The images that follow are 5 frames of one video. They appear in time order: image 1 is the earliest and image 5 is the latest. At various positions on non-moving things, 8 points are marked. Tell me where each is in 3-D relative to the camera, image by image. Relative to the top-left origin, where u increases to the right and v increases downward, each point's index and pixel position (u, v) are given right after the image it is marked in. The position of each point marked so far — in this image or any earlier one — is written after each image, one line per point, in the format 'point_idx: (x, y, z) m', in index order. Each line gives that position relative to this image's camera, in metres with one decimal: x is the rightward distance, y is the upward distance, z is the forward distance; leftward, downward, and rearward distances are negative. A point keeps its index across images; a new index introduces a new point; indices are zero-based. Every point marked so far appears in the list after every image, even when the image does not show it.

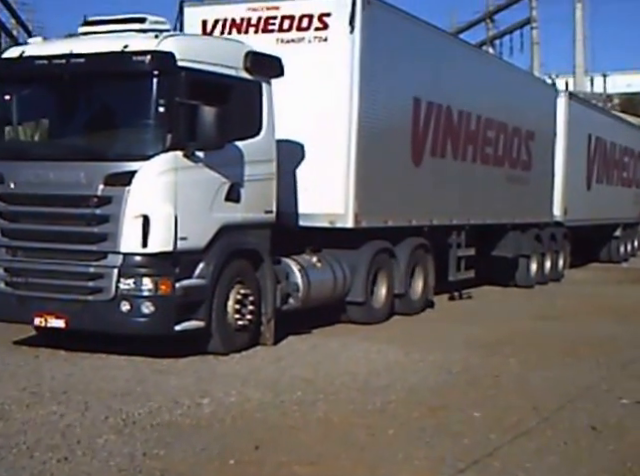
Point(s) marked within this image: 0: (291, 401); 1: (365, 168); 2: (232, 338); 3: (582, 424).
0: (-0.3, -1.4, +9.1) m
1: (+0.6, +0.9, +13.6) m
2: (-0.9, -1.1, +11.3) m
3: (+2.0, -1.4, +8.4) m
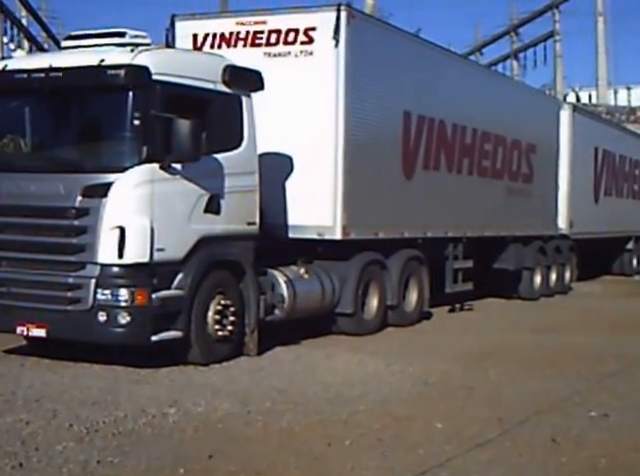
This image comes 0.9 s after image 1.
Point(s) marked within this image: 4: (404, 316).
0: (-0.5, -1.5, +9.2) m
1: (+0.4, +0.7, +13.7) m
2: (-1.1, -1.2, +11.4) m
3: (+1.7, -1.5, +8.4) m
4: (+1.2, -1.1, +15.6) m
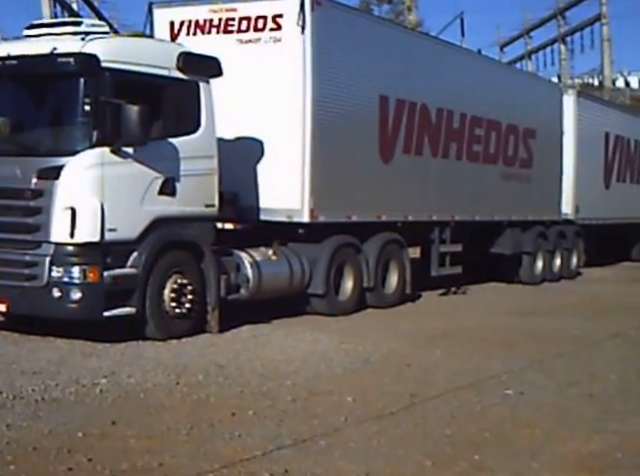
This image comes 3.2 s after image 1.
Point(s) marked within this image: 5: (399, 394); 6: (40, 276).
0: (-1.2, -1.3, +9.6) m
1: (0.0, +1.0, +14.1) m
2: (-1.7, -1.0, +11.9) m
3: (+1.0, -1.4, +8.7) m
4: (+0.9, -0.9, +15.9) m
5: (+0.7, -1.4, +9.4) m
6: (-2.9, -0.4, +11.0) m
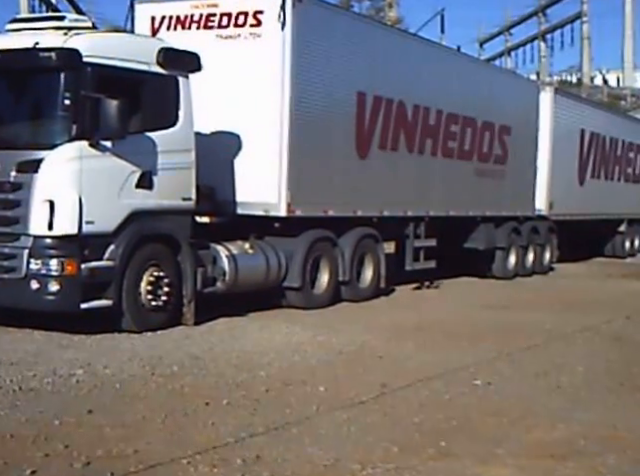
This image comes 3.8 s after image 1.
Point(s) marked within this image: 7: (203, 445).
0: (-1.5, -1.2, +9.8) m
1: (-0.3, +1.0, +14.3) m
2: (-2.0, -0.9, +12.0) m
3: (+0.8, -1.4, +8.9) m
4: (+0.6, -0.8, +16.2) m
5: (+0.5, -1.3, +9.6) m
6: (-3.1, -0.3, +11.1) m
7: (-0.8, -1.4, +7.2) m
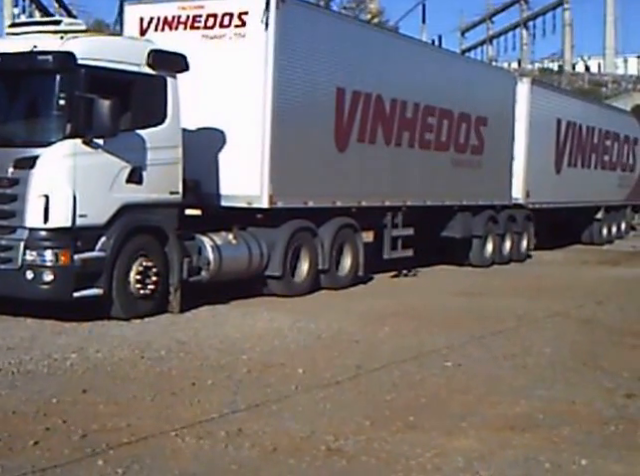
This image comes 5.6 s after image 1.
0: (-1.7, -1.2, +10.5) m
1: (-0.6, +1.2, +14.9) m
2: (-2.2, -0.8, +12.7) m
3: (+0.6, -1.3, +9.7) m
4: (+0.3, -0.7, +16.9) m
5: (+0.3, -1.2, +10.3) m
6: (-3.4, -0.2, +11.8) m
7: (-0.9, -1.3, +7.9) m
